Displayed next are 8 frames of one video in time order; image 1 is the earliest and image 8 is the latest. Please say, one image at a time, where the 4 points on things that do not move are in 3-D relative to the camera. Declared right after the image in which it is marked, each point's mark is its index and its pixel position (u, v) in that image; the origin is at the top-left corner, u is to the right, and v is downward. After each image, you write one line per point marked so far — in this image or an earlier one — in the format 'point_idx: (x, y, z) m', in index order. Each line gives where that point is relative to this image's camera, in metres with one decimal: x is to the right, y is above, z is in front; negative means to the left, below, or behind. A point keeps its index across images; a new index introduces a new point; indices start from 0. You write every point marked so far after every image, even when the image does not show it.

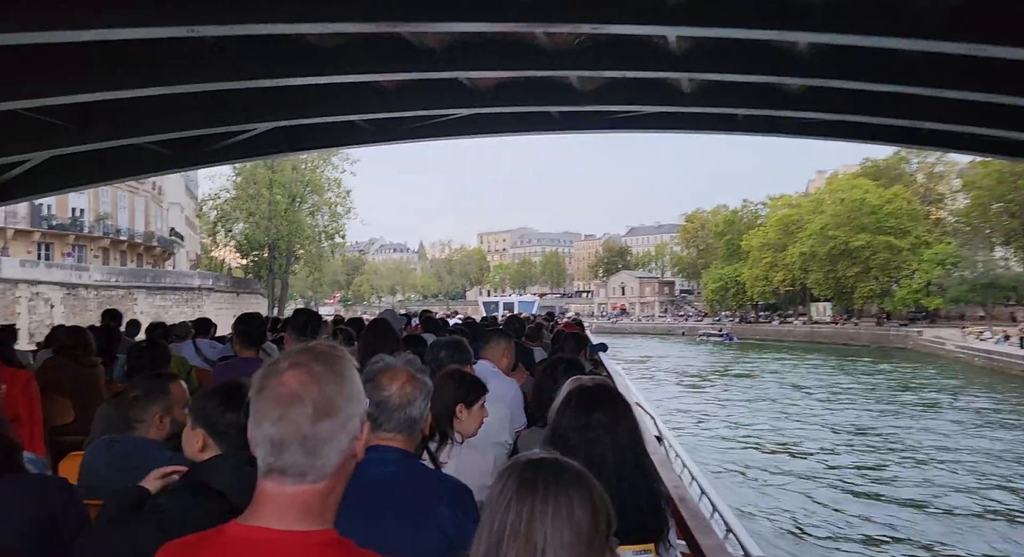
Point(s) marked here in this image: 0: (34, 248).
0: (-14.4, +0.9, +19.6) m
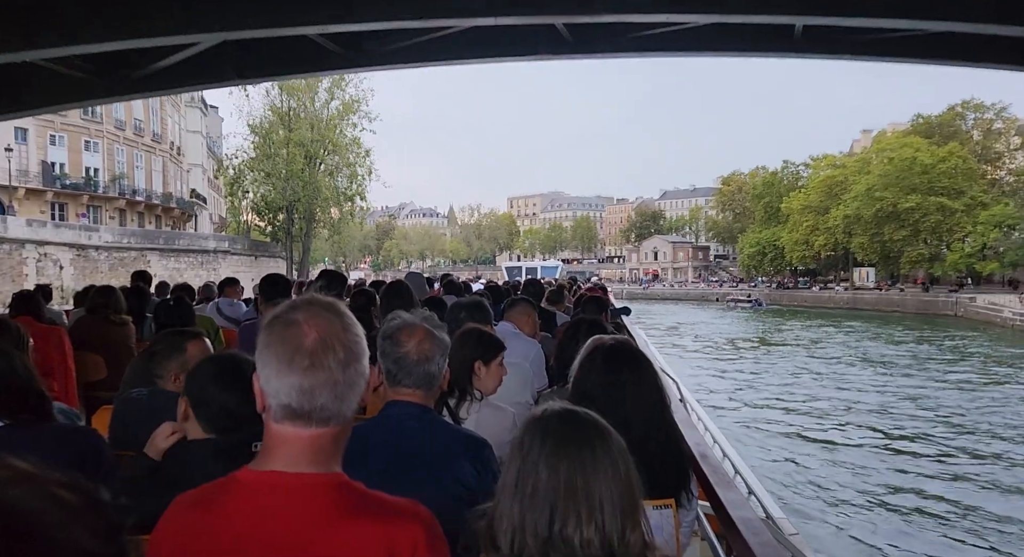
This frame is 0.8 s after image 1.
0: (-13.6, +2.0, +19.3) m
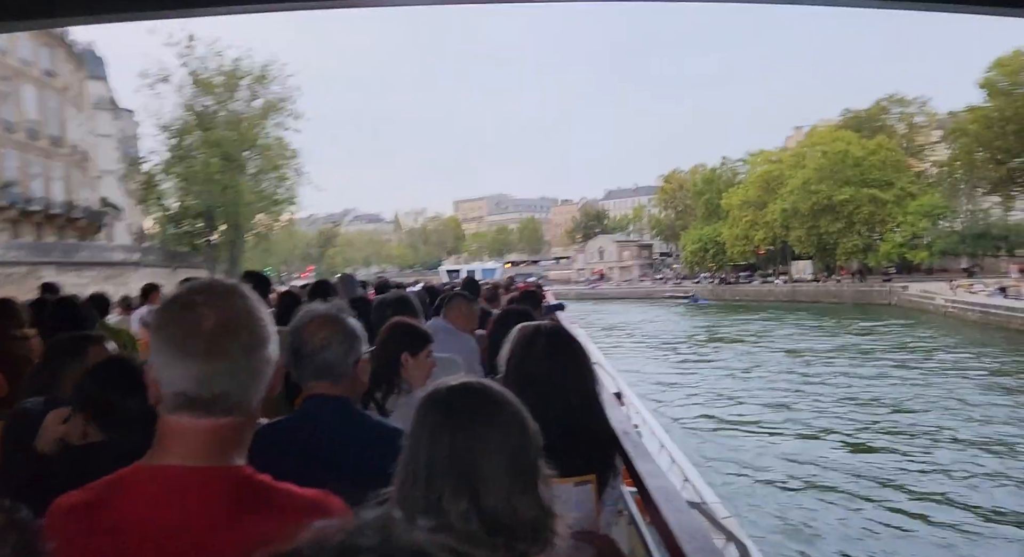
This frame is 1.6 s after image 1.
0: (-15.5, +1.5, +17.3) m
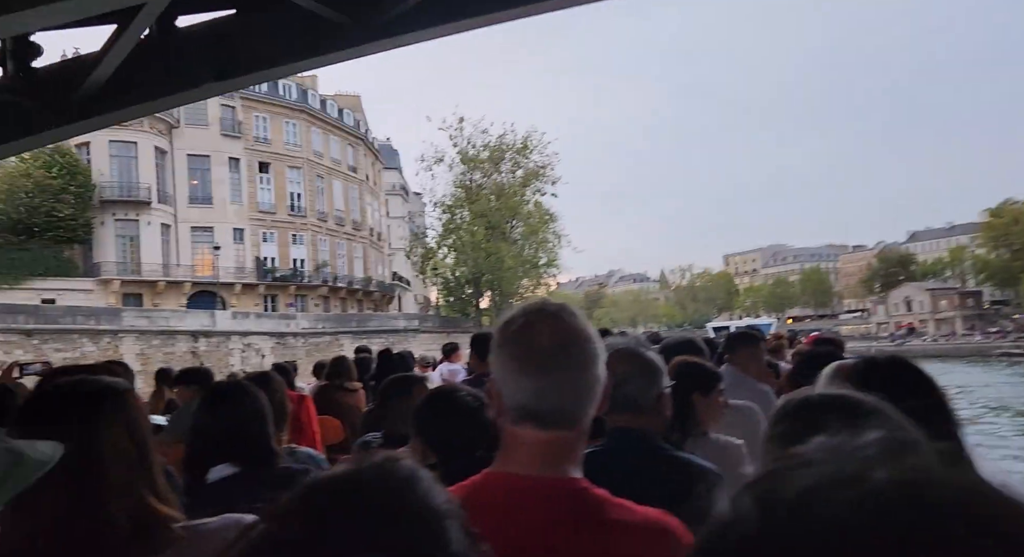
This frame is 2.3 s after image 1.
0: (-7.9, -0.7, +20.8) m
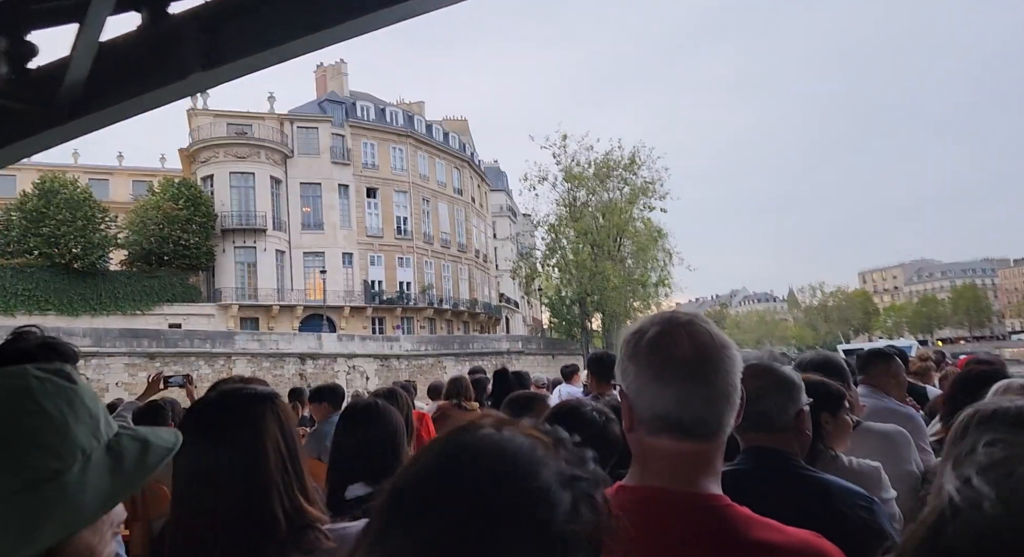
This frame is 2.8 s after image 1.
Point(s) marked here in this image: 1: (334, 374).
0: (-4.6, -1.4, +21.1) m
1: (-4.5, -2.4, +16.5) m
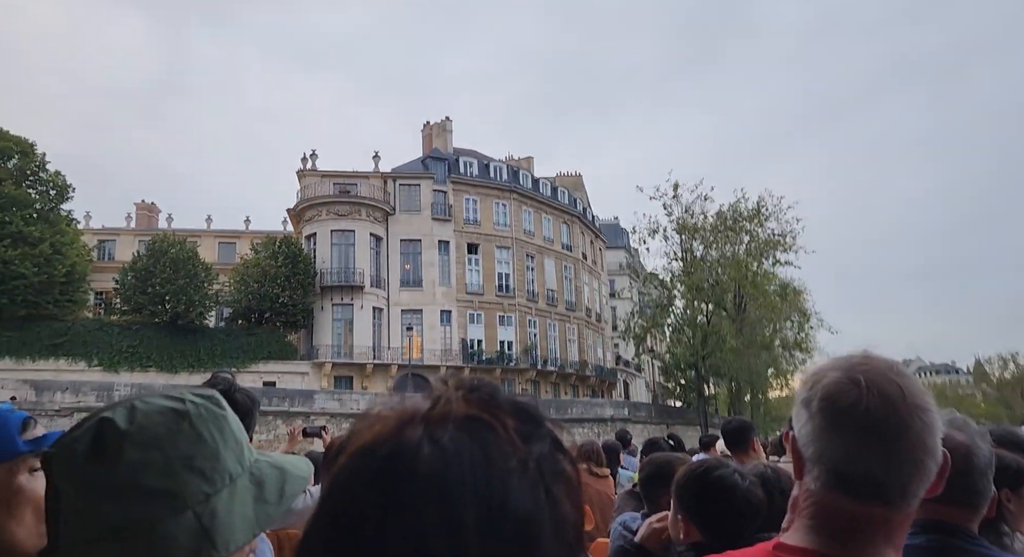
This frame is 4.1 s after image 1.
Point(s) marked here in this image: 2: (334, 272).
0: (-1.4, -3.2, +20.0) m
1: (-2.2, -3.8, +15.5) m
2: (-5.1, +0.2, +18.9) m
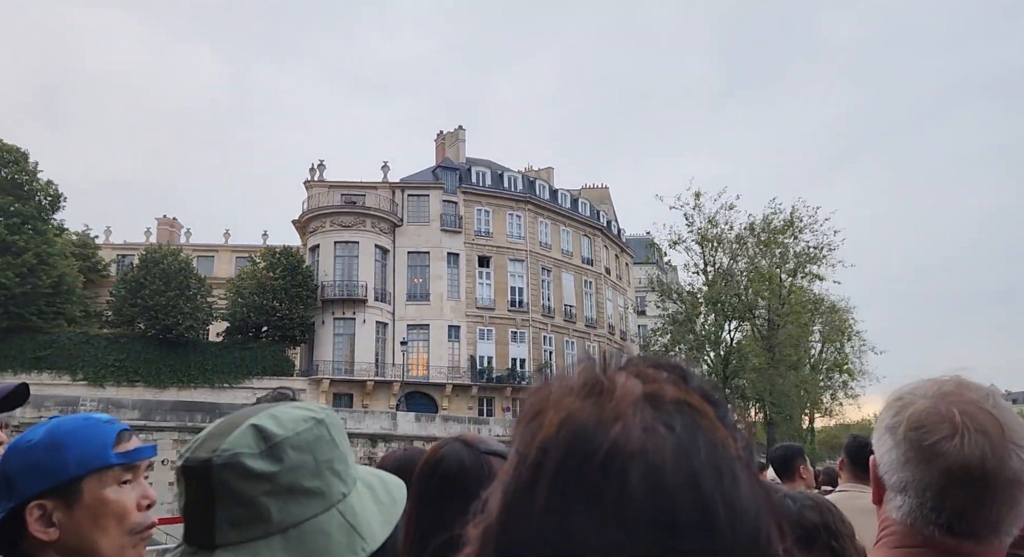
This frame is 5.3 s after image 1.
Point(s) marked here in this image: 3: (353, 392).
0: (-1.1, -3.6, +19.0) m
1: (-2.2, -4.1, +14.5) m
2: (-4.9, -0.2, +18.2) m
3: (-4.3, -3.1, +17.8) m
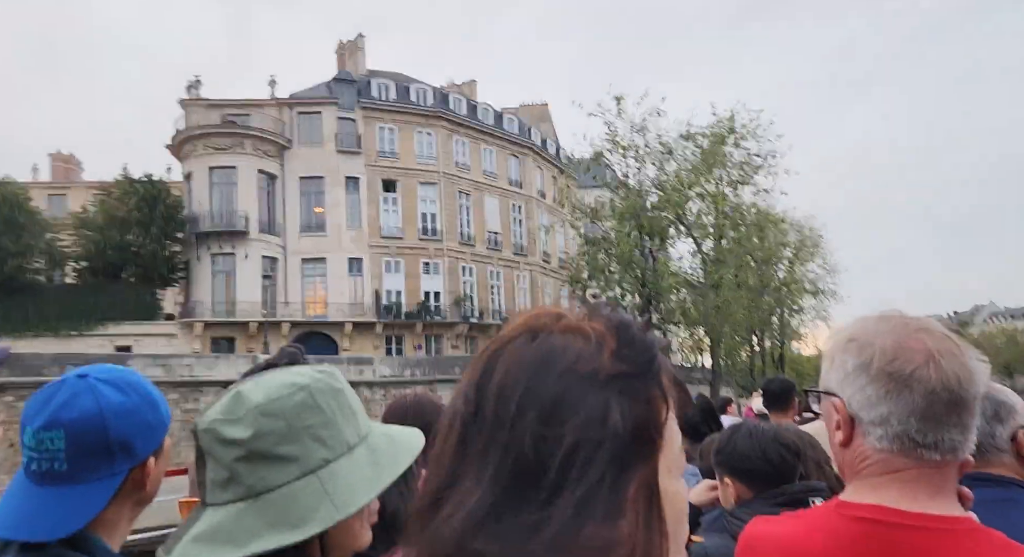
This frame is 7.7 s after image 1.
0: (-3.5, -1.7, +17.2) m
1: (-4.6, -2.6, +12.8) m
2: (-7.4, +1.5, +16.1) m
3: (-6.7, -1.4, +15.9) m
